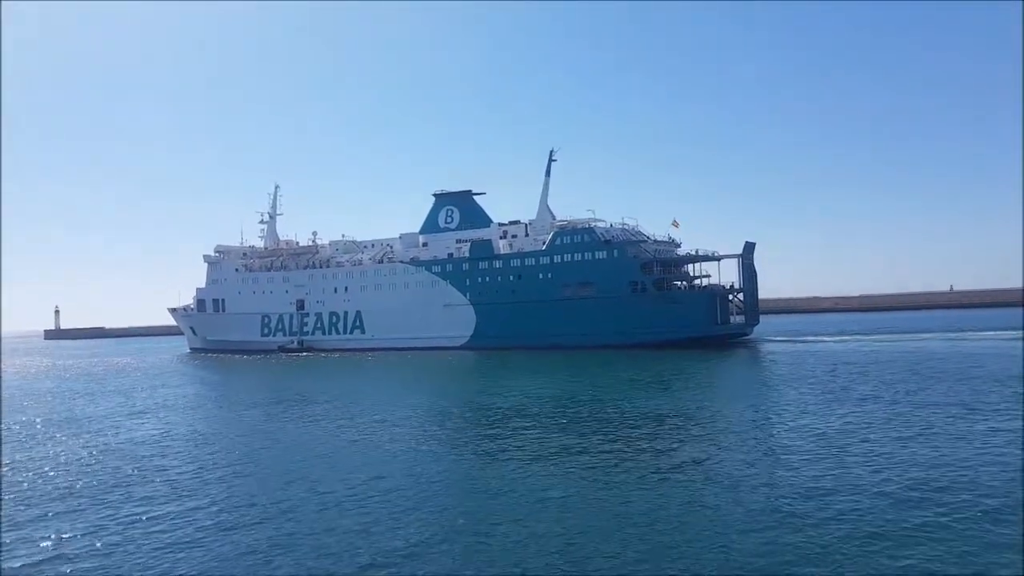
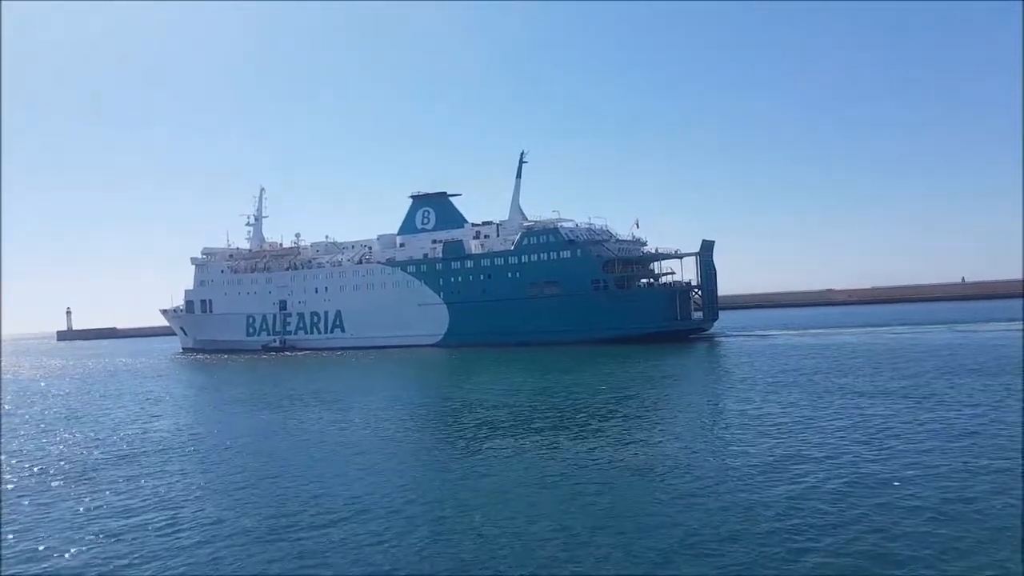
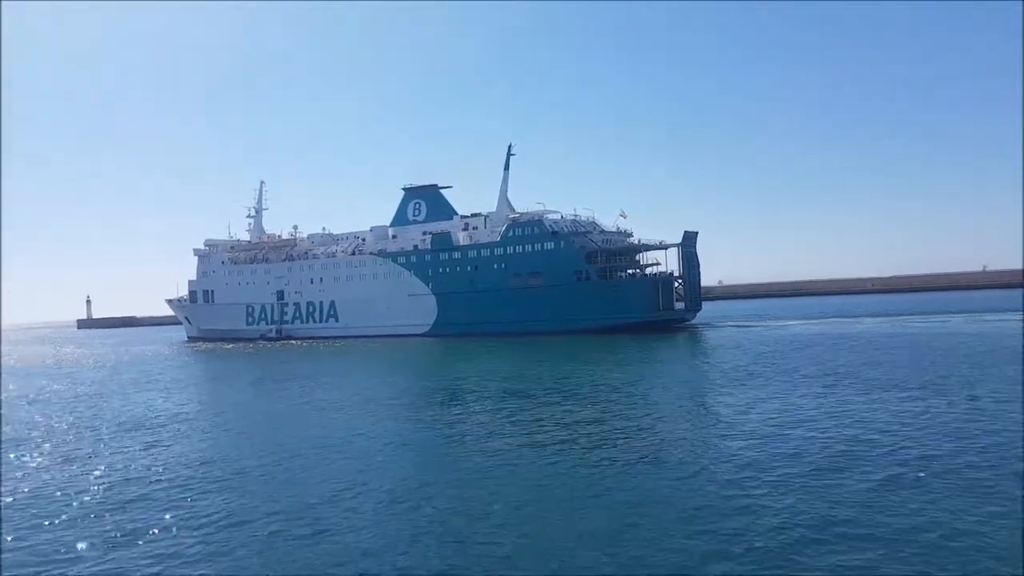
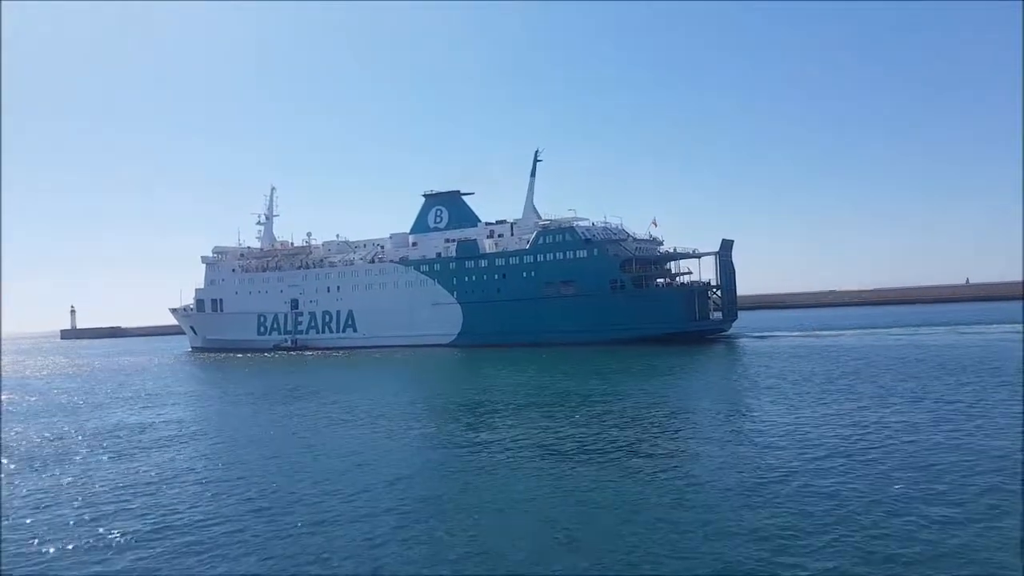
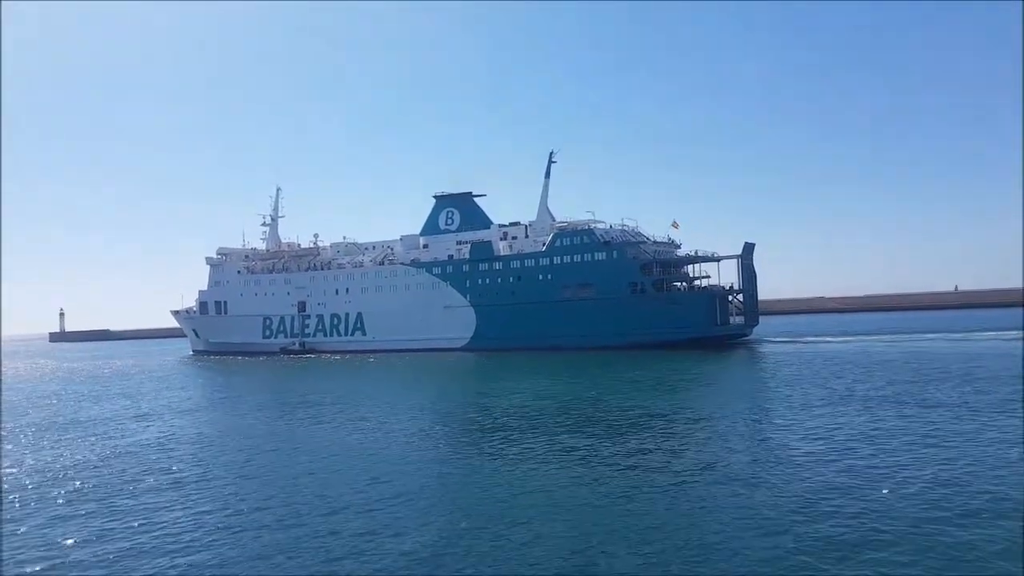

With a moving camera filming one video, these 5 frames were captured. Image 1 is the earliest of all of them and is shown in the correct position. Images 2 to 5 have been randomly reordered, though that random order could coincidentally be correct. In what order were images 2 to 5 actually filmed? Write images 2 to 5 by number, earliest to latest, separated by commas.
5, 4, 2, 3
